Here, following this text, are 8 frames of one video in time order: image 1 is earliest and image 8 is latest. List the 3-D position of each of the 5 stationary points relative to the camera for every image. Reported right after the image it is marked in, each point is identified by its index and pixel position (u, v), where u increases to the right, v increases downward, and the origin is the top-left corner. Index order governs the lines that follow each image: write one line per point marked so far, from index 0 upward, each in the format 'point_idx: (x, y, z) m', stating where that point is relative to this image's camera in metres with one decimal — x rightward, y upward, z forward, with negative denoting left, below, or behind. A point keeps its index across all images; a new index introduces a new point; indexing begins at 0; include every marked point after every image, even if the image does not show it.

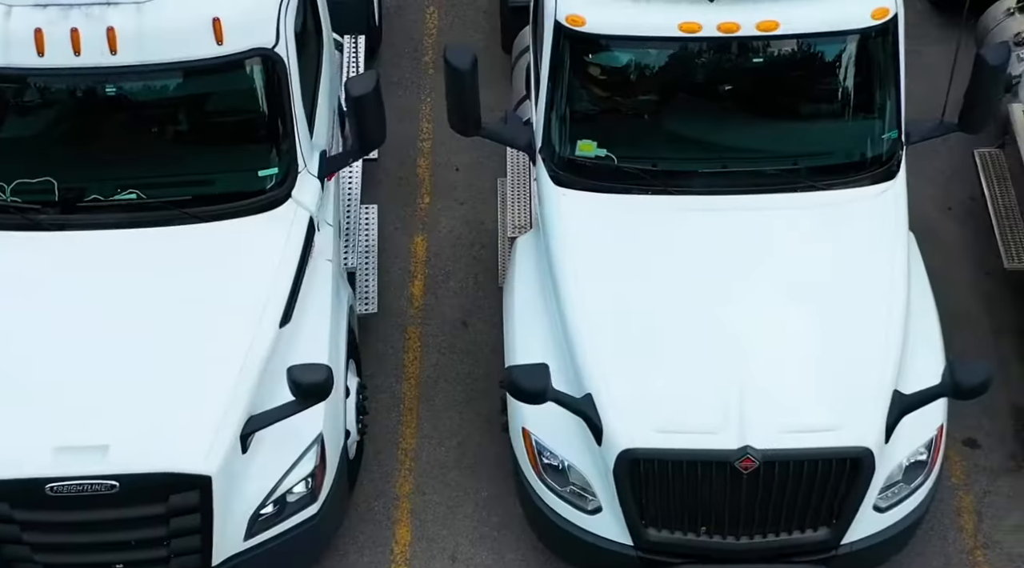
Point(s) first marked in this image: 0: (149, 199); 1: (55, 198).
0: (-1.7, +0.4, +6.3) m
1: (-2.2, +0.4, +6.3) m
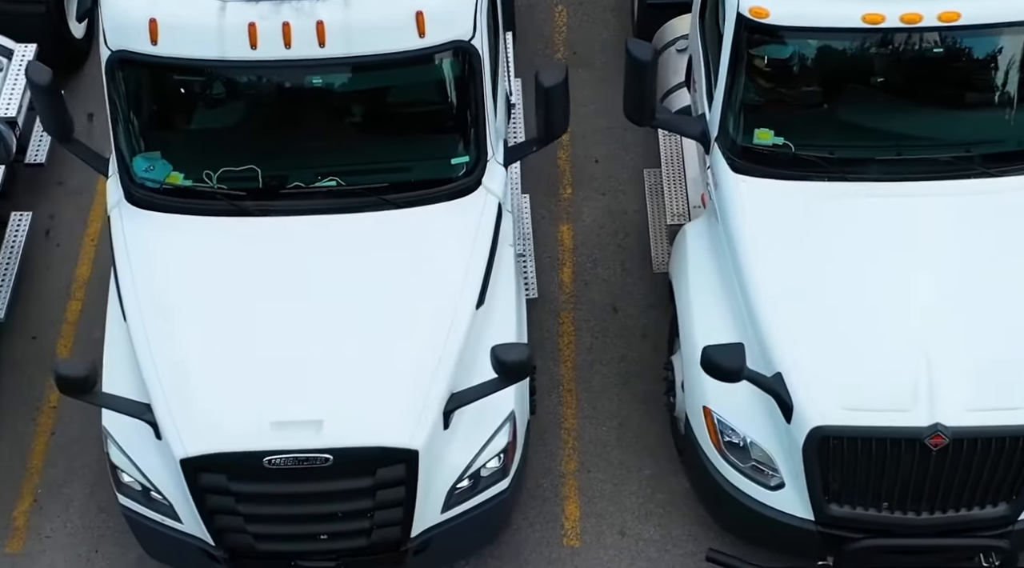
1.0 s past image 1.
0: (-0.8, +0.5, +6.6) m
1: (-1.2, +0.5, +6.6) m
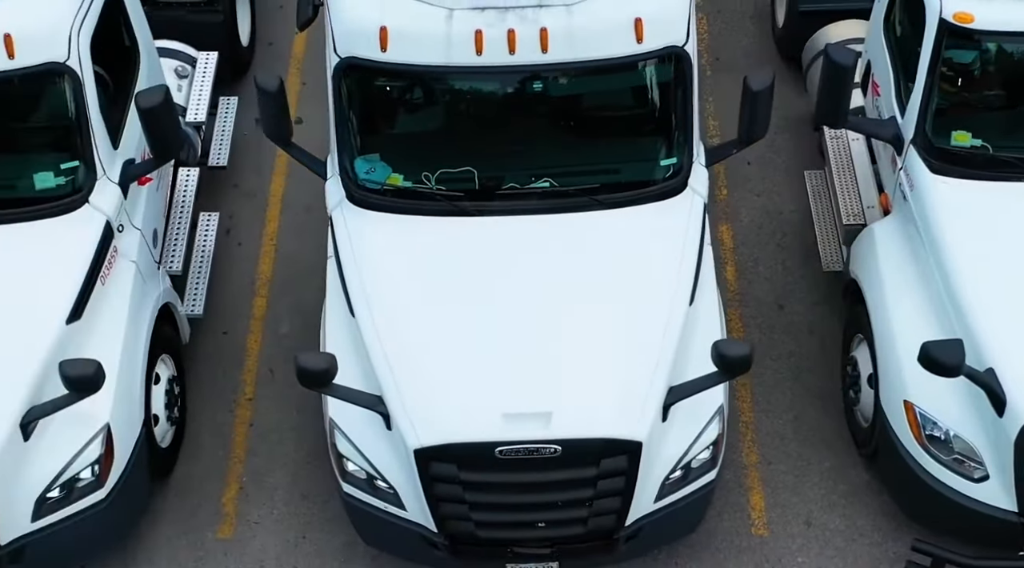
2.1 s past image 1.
0: (+0.2, +0.5, +6.9) m
1: (-0.2, +0.5, +6.9) m
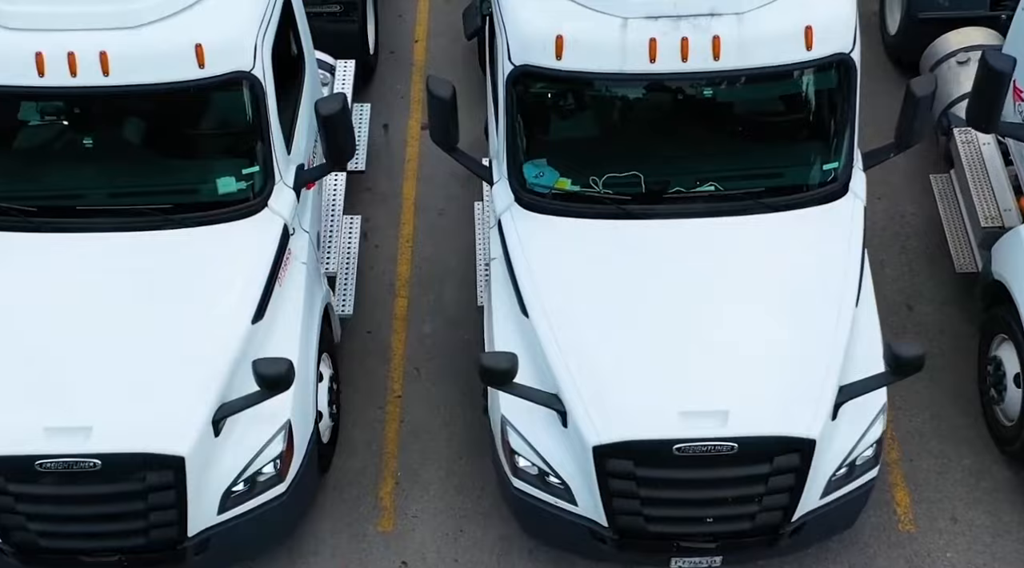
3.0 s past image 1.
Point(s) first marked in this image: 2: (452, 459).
0: (+1.1, +0.5, +7.1) m
1: (+0.7, +0.5, +7.1) m
2: (-0.4, -1.1, +8.4) m
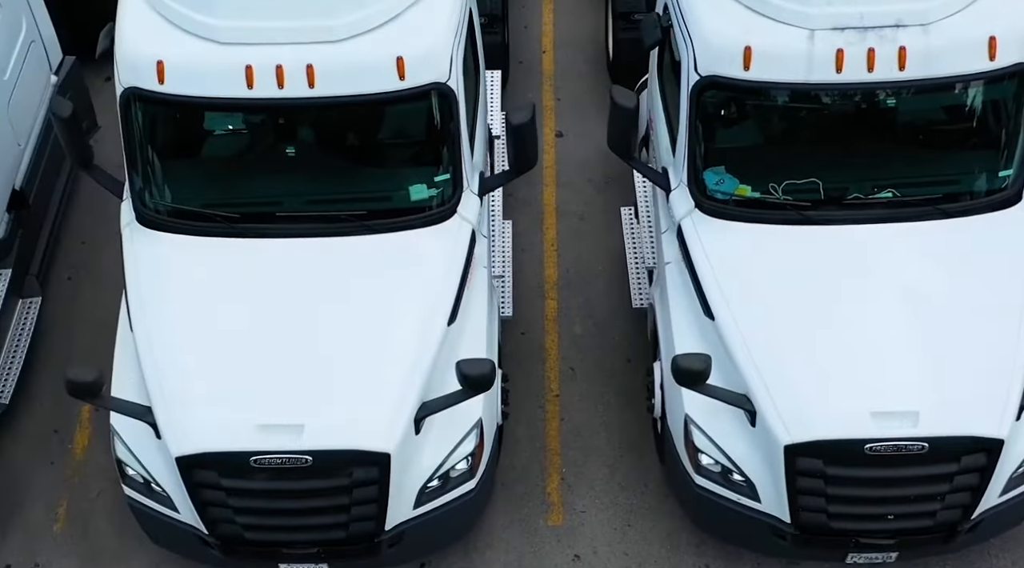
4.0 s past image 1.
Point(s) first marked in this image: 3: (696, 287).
0: (+2.1, +0.5, +7.3) m
1: (+1.7, +0.5, +7.3) m
2: (+0.7, -1.1, +8.6) m
3: (+1.0, 0.0, +7.3) m
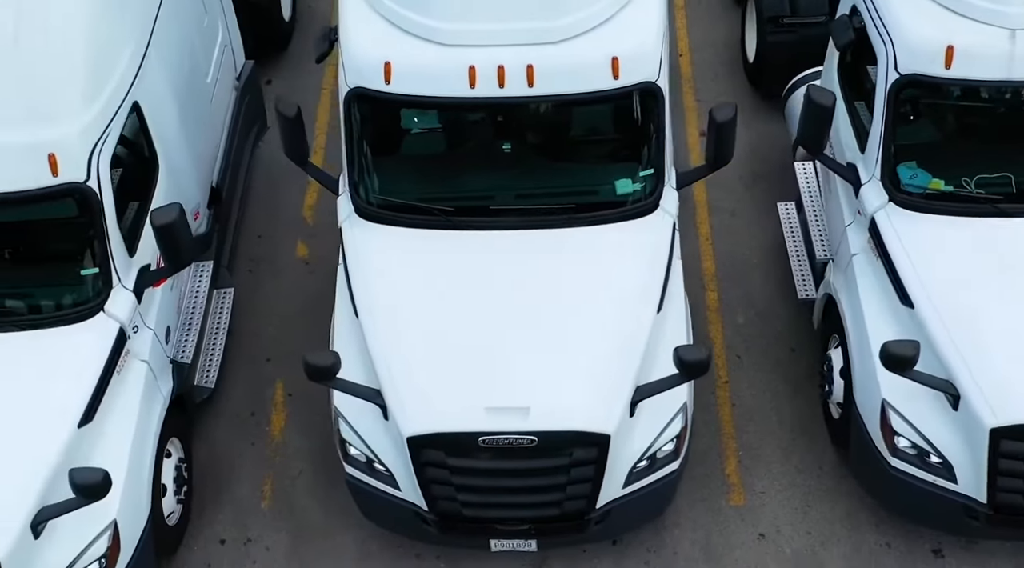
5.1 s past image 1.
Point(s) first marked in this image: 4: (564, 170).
0: (+3.3, +0.5, +7.5) m
1: (+2.8, +0.5, +7.6) m
2: (+1.8, -1.0, +8.9) m
3: (+2.1, 0.0, +7.6) m
4: (+0.3, +0.7, +7.7) m
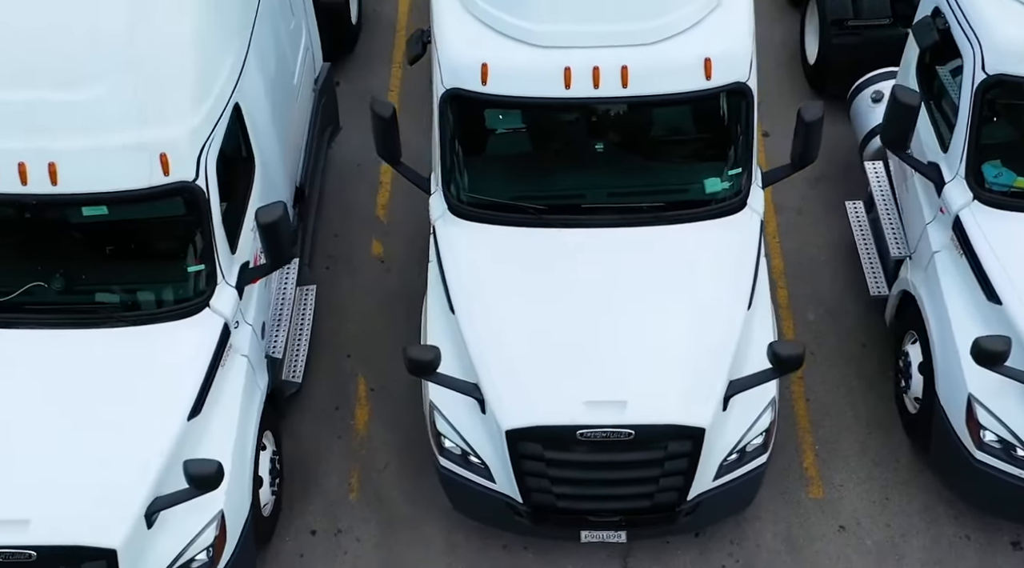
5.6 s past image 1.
0: (+3.8, +0.5, +7.7) m
1: (+3.4, +0.5, +7.7) m
2: (+2.4, -1.0, +9.1) m
3: (+2.7, +0.1, +7.8) m
4: (+0.8, +0.7, +7.8) m
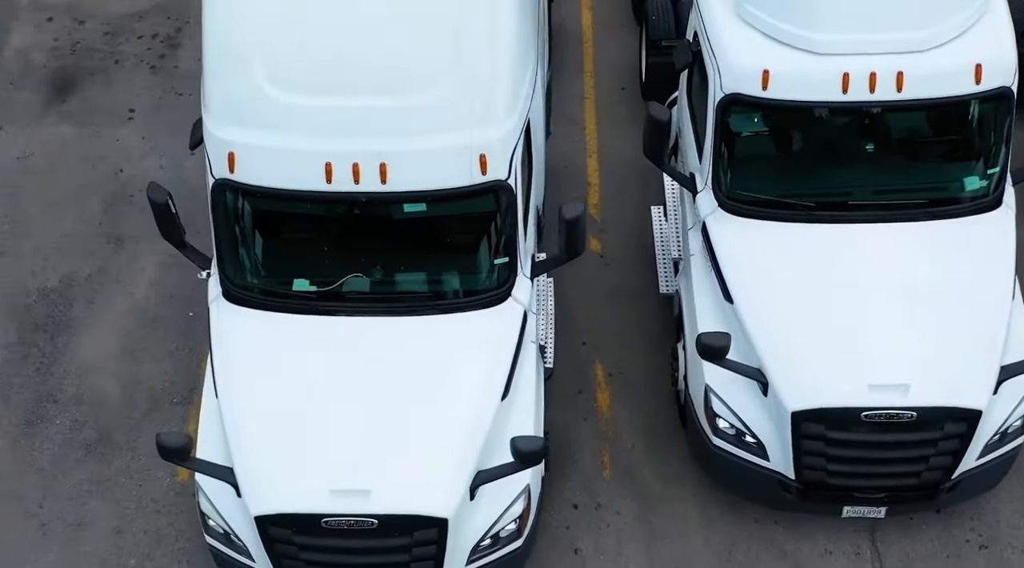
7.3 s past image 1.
0: (+5.5, +0.6, +8.2) m
1: (+5.0, +0.6, +8.2) m
2: (+4.1, -1.0, +9.6) m
3: (+4.4, +0.1, +8.3) m
4: (+2.5, +0.7, +8.4) m
